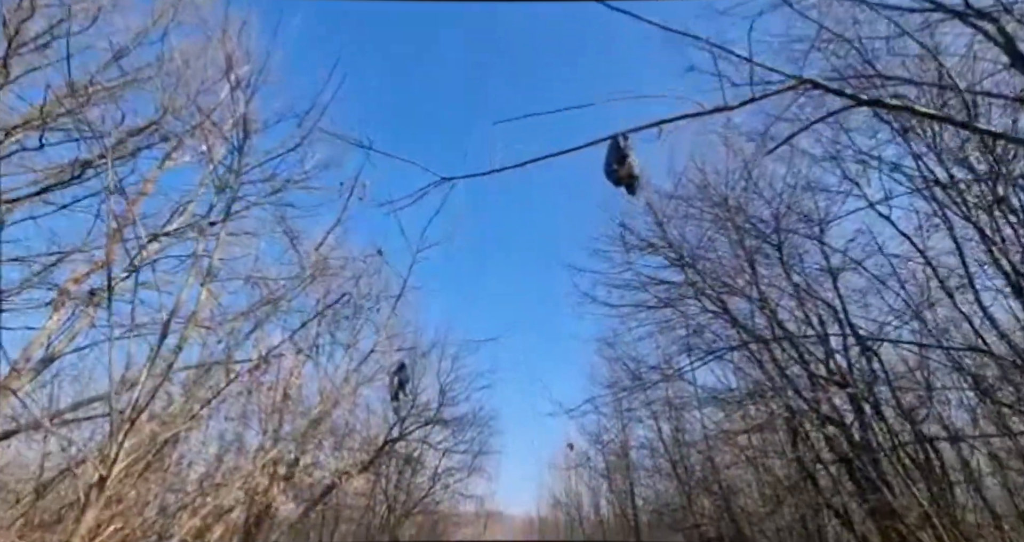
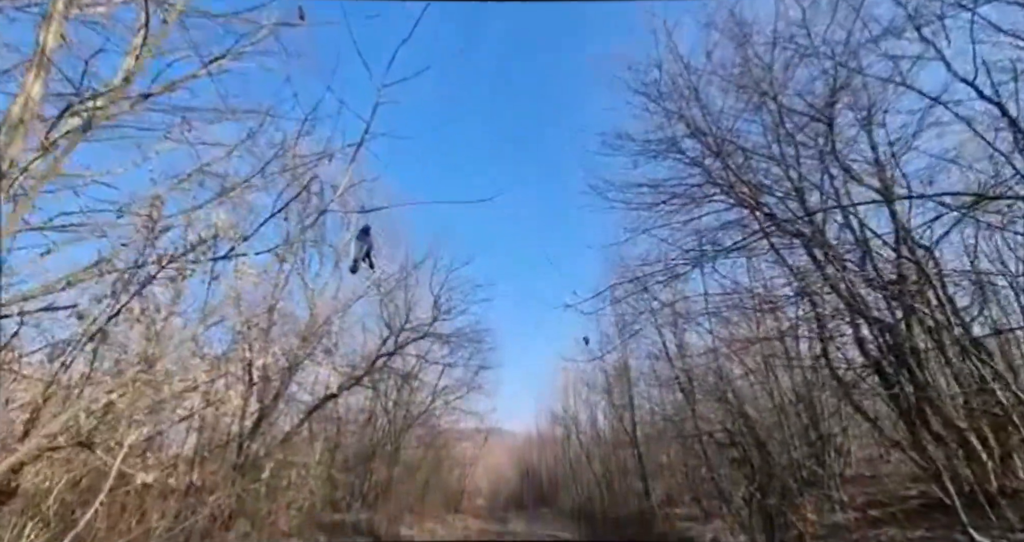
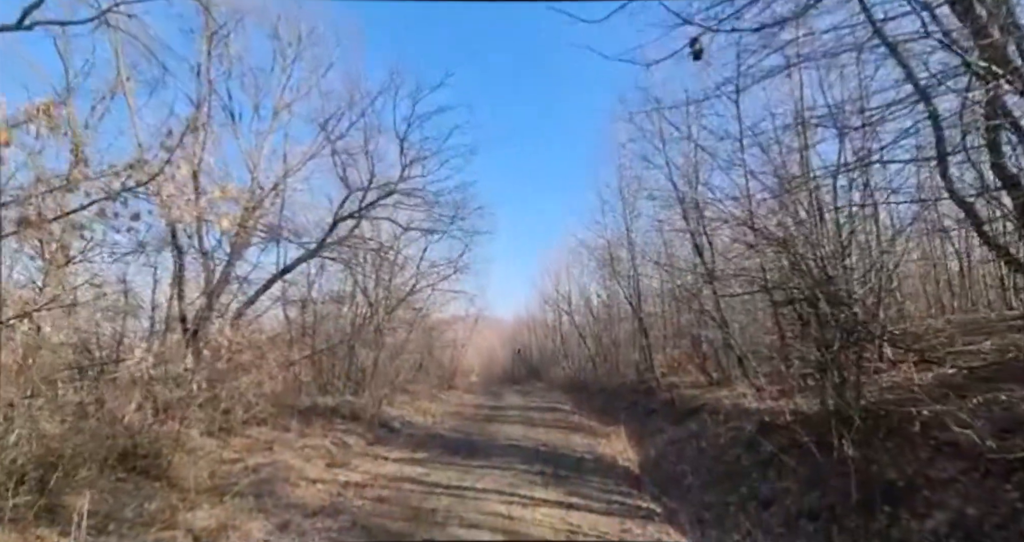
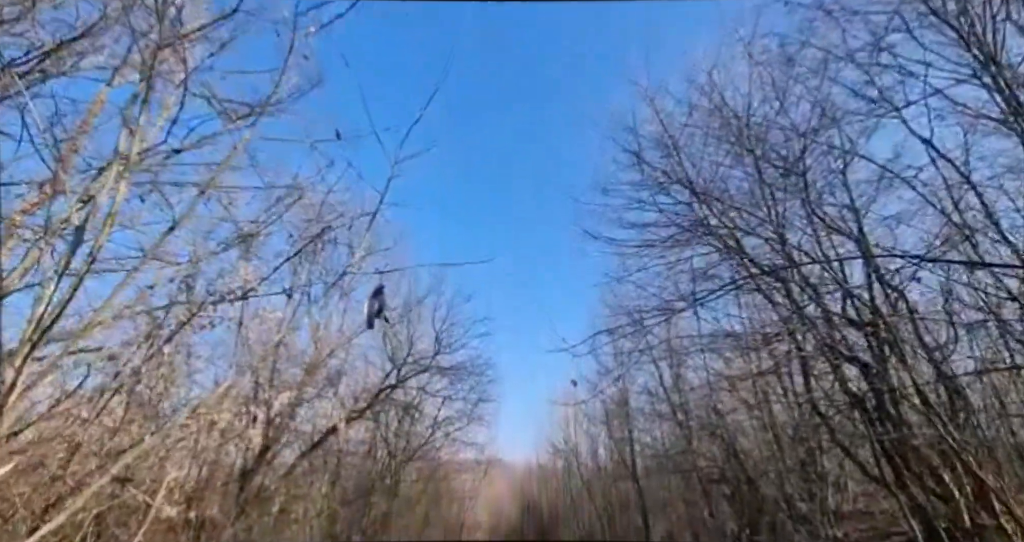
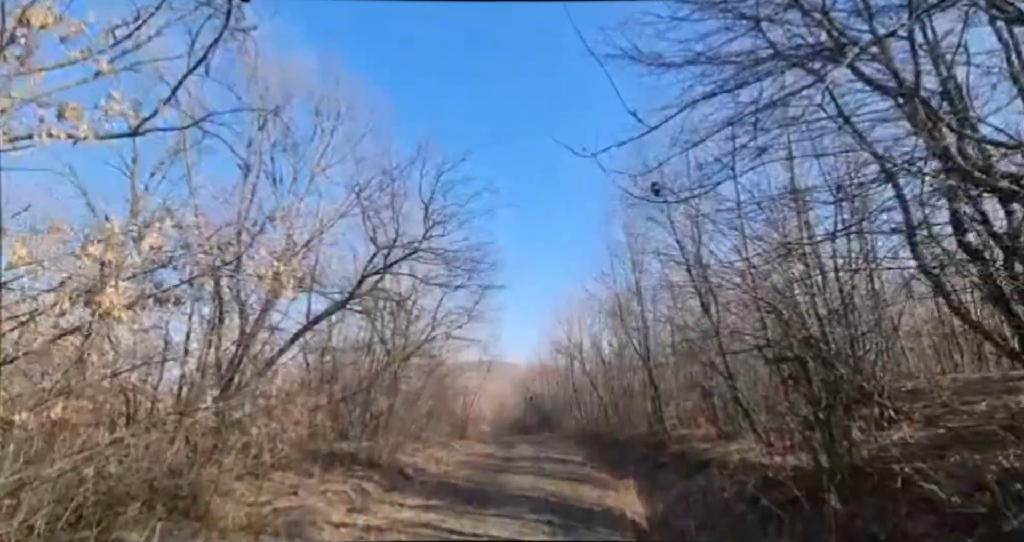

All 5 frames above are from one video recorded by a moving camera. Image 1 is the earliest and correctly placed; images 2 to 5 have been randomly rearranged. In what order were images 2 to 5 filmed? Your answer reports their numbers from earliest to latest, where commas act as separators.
4, 2, 5, 3
